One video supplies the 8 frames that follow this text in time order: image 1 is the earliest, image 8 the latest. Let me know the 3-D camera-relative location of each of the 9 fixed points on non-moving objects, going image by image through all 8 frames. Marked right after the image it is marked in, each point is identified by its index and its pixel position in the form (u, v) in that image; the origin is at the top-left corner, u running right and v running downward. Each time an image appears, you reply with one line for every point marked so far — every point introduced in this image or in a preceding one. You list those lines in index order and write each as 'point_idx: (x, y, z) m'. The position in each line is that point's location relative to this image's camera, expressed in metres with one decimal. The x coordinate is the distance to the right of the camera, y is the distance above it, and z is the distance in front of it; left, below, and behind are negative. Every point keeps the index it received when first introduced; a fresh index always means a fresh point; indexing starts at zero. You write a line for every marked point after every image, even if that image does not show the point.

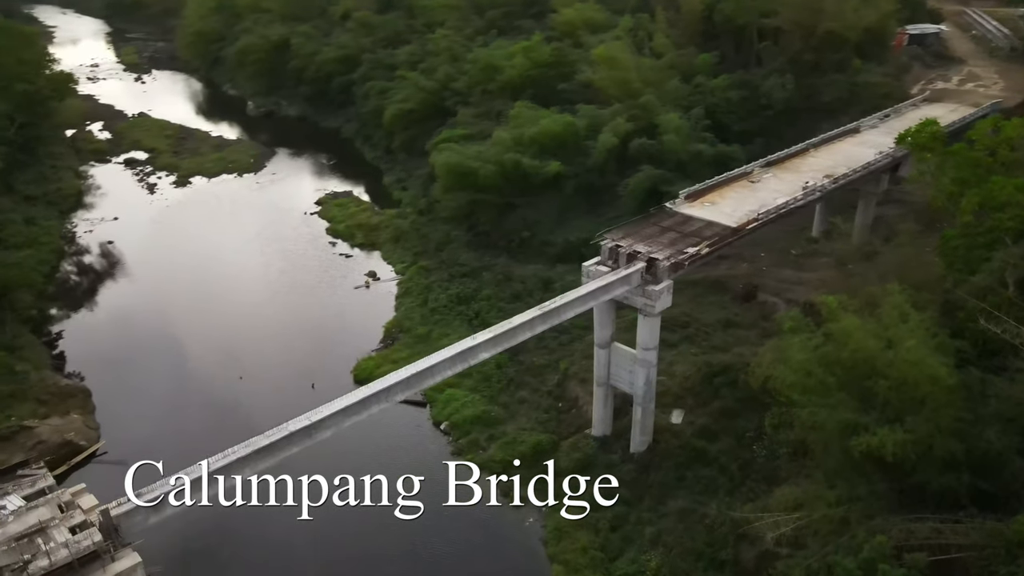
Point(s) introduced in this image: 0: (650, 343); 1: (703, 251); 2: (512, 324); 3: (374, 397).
0: (+3.6, -1.5, +19.3) m
1: (+4.9, +0.9, +19.2) m
2: (-0.1, -0.8, +15.9) m
3: (-2.6, -2.1, +13.6) m
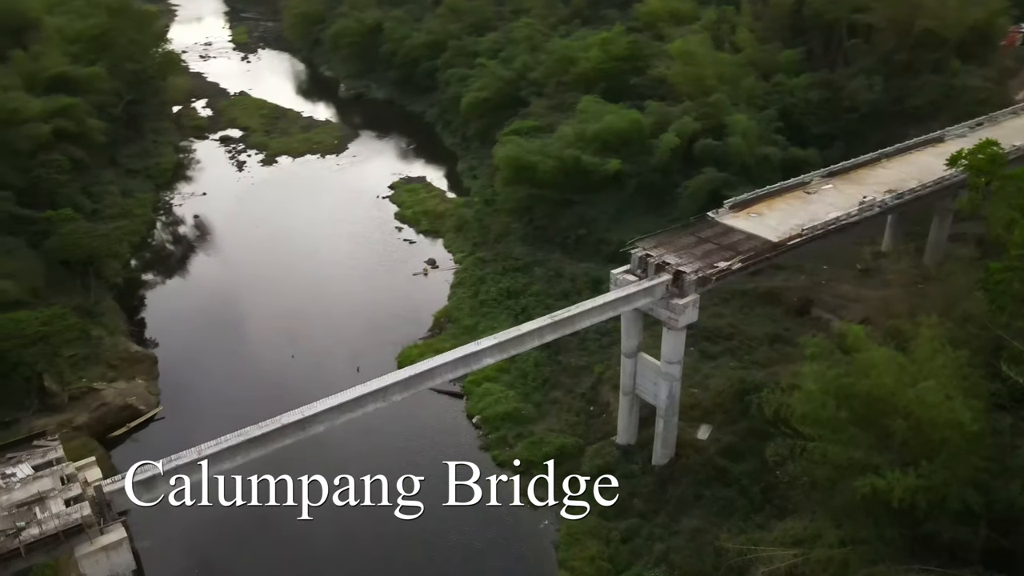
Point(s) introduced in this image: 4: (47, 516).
0: (+4.2, -1.8, +18.8) m
1: (+5.6, +0.5, +18.5) m
2: (+0.1, -1.0, +15.9) m
3: (-2.8, -2.1, +14.0) m
4: (-6.9, -3.4, +10.7) m
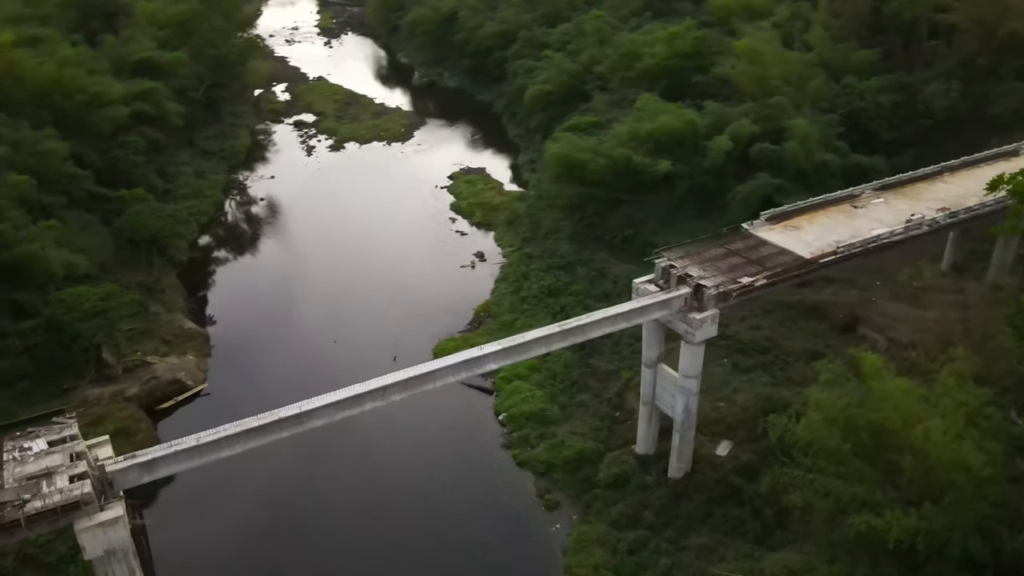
0: (+4.5, -2.1, +18.5) m
1: (+6.0, +0.1, +18.0) m
2: (+0.3, -1.1, +16.0) m
3: (-2.9, -2.1, +14.4) m
4: (-7.4, -3.2, +11.6) m
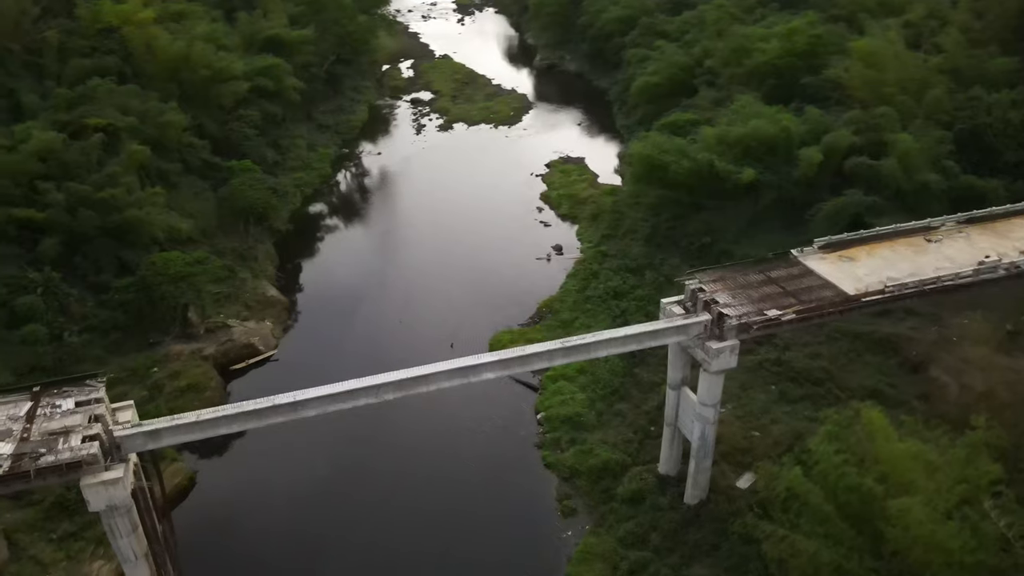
0: (+4.8, -2.7, +17.9) m
1: (+6.4, -0.7, +17.1) m
2: (+0.3, -1.4, +16.2) m
3: (-3.1, -2.1, +15.2) m
4: (-8.2, -2.9, +13.2) m
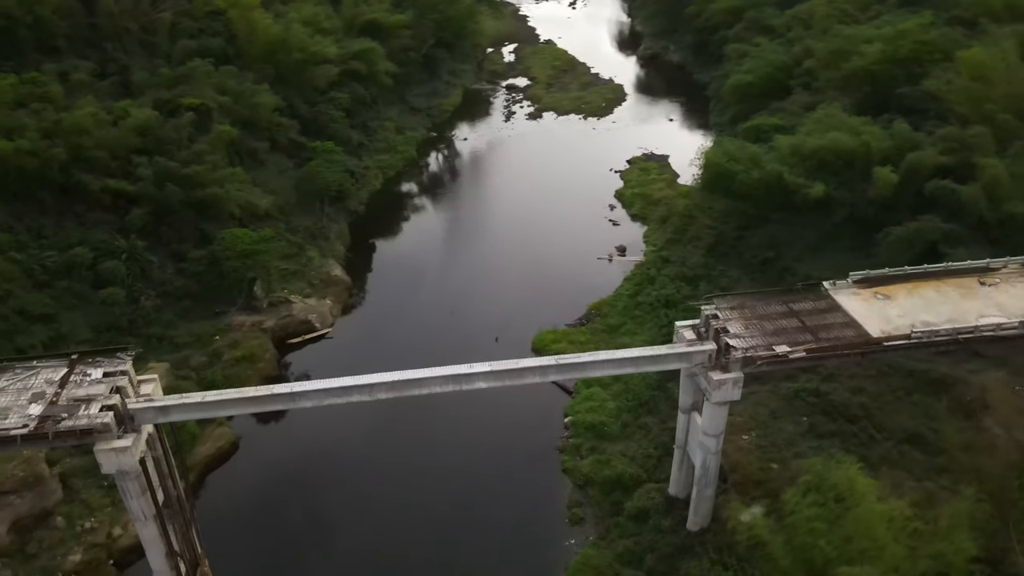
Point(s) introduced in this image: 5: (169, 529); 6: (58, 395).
0: (+4.8, -3.4, +17.5) m
1: (+6.4, -1.5, +16.4) m
2: (+0.2, -1.7, +16.4) m
3: (-3.4, -2.2, +16.0) m
4: (-8.7, -2.6, +14.8) m
5: (-7.9, -5.6, +16.9) m
6: (-9.4, -2.2, +15.2) m
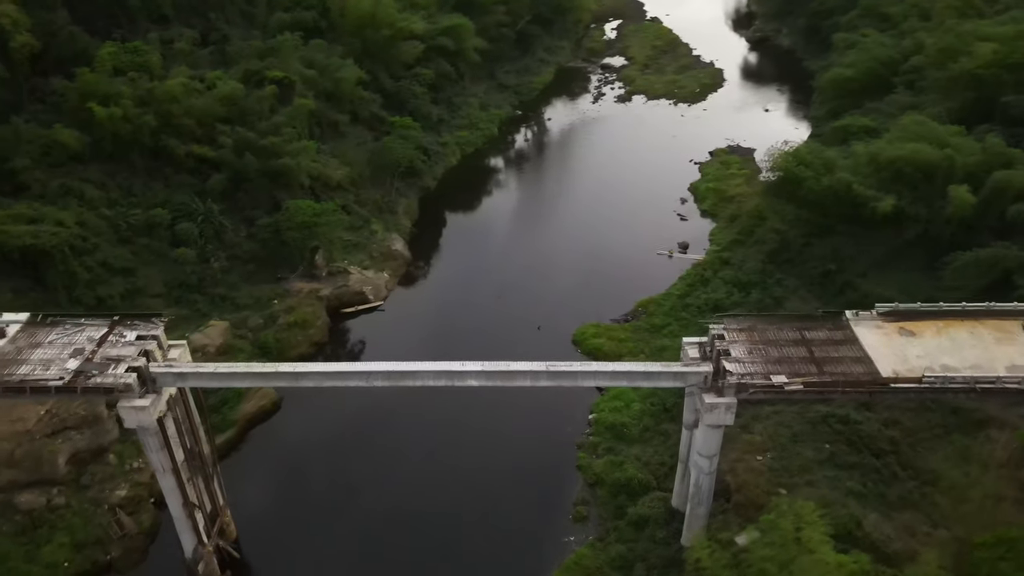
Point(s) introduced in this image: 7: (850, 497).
0: (+4.6, -3.9, +17.3) m
1: (+6.2, -2.2, +15.9) m
2: (0.0, -1.8, +16.8) m
3: (-3.6, -2.0, +16.9) m
4: (-9.0, -1.9, +16.4) m
5: (-8.2, -5.0, +18.6) m
6: (-9.7, -1.5, +17.0) m
7: (+9.0, -5.5, +19.5) m
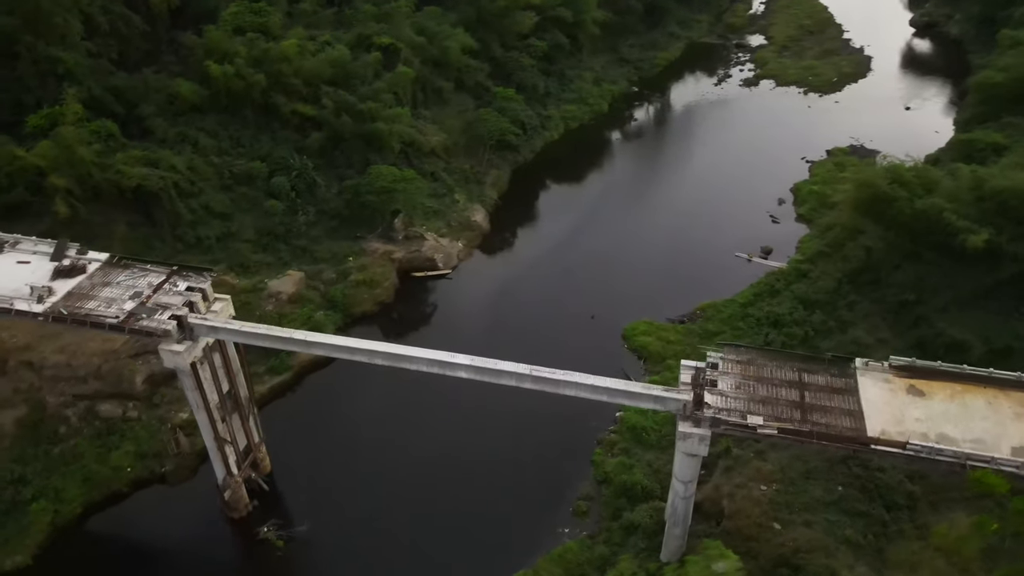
0: (+4.1, -4.5, +17.4) m
1: (+5.5, -3.1, +15.6) m
2: (-0.3, -1.9, +17.5) m
3: (-3.8, -1.5, +18.3) m
4: (-9.2, -0.8, +18.8) m
5: (-8.3, -3.8, +21.0) m
6: (-9.7, -0.3, +19.4) m
7: (+8.6, -6.6, +18.8) m
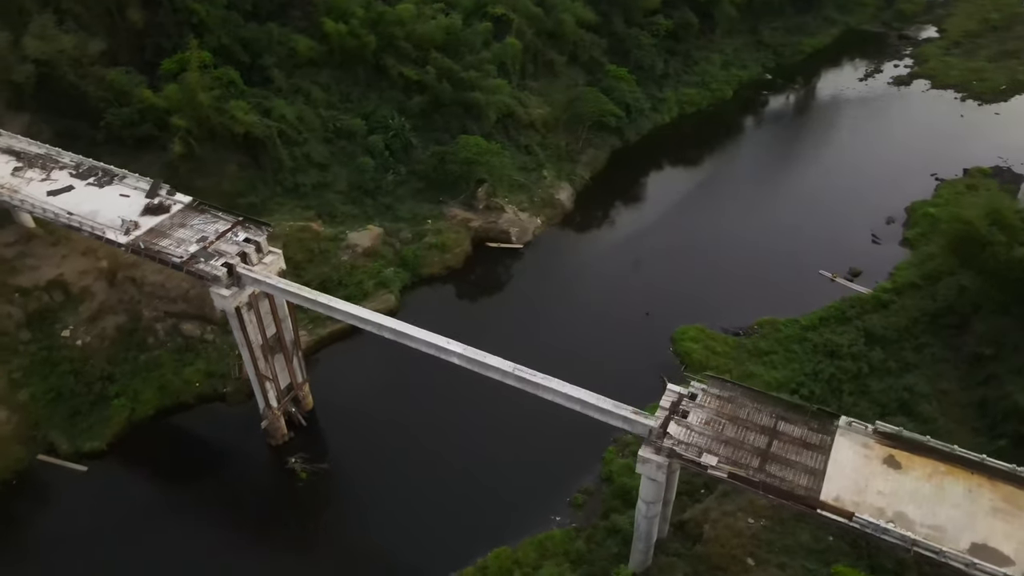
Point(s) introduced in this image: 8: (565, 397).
0: (+3.2, -5.0, +17.7) m
1: (+4.5, -4.0, +15.6) m
2: (-0.5, -1.8, +18.5) m
3: (-3.8, -0.9, +19.9) m
4: (-8.8, +0.7, +21.4) m
5: (-7.9, -2.3, +23.6) m
6: (-9.1, +1.3, +22.0) m
7: (+7.6, -7.8, +18.4) m
8: (+1.4, -2.6, +17.7) m
